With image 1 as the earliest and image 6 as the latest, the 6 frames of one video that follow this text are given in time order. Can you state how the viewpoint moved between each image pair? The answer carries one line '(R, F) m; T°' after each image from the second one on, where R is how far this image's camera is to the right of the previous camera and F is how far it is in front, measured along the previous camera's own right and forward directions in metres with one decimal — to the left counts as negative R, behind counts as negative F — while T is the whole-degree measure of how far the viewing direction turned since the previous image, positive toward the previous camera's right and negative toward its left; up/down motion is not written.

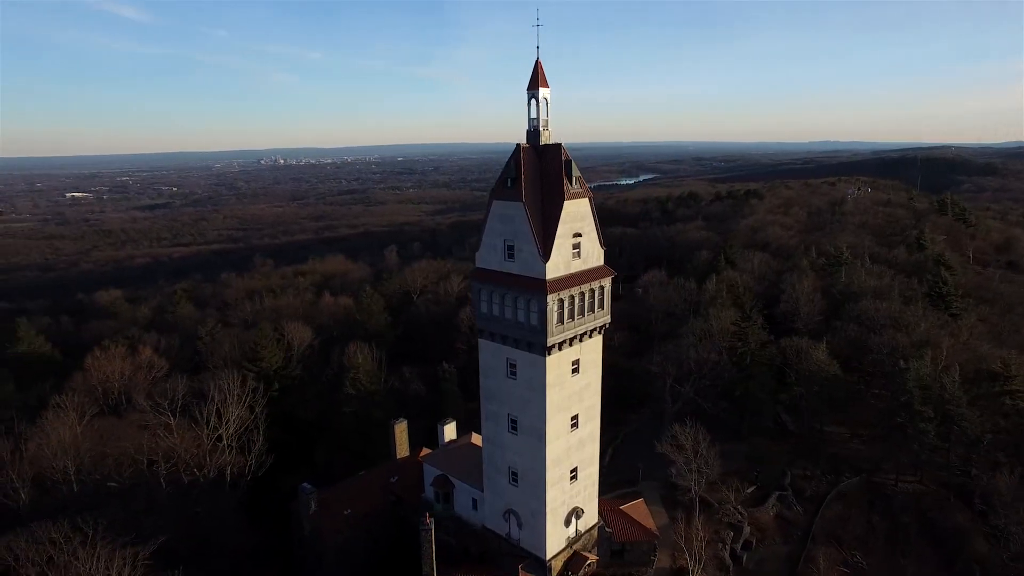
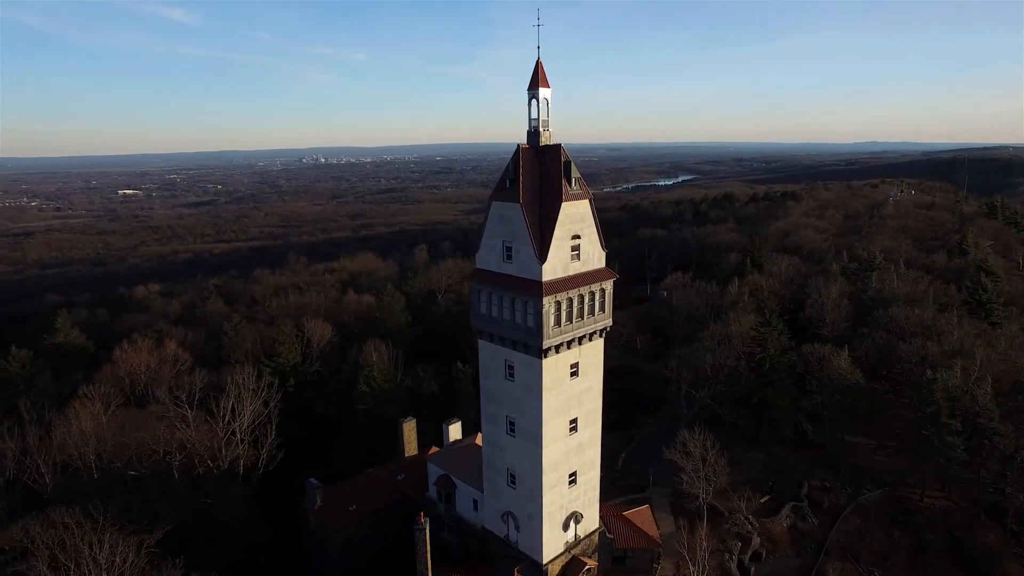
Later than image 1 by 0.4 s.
(+1.3, +0.1) m; -3°
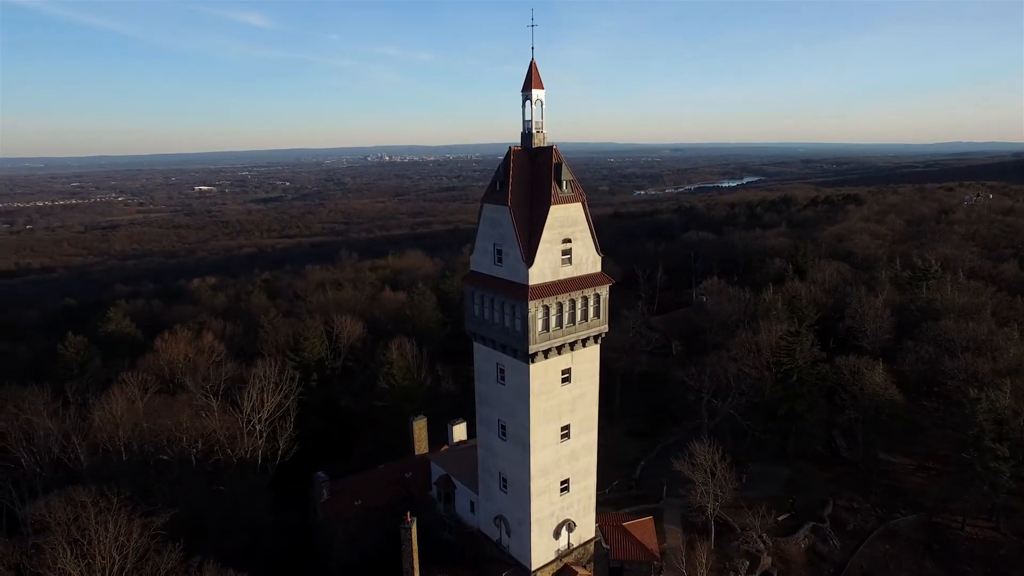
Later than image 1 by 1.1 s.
(+2.4, +0.3) m; -5°
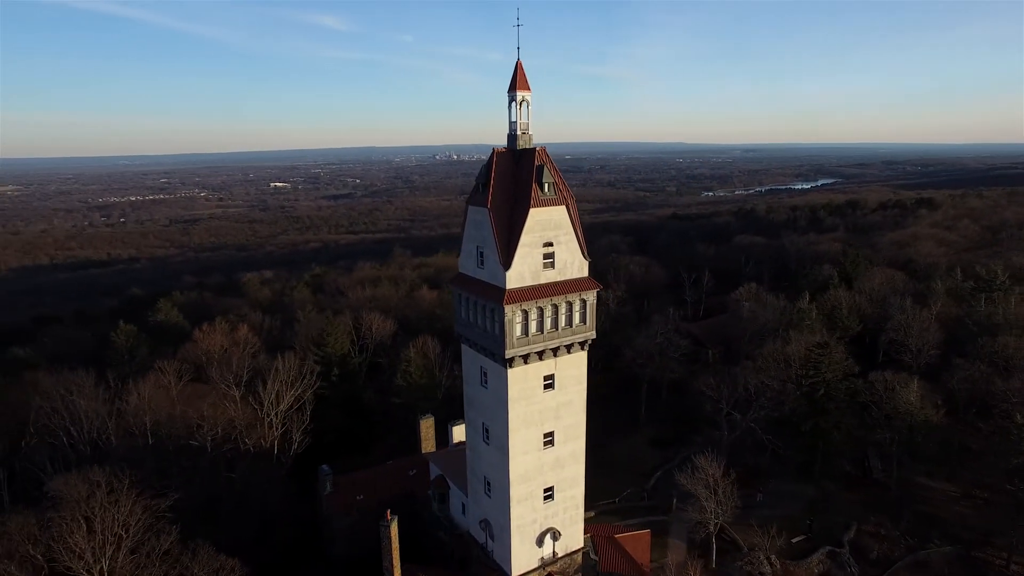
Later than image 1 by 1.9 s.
(+2.8, +0.4) m; -6°
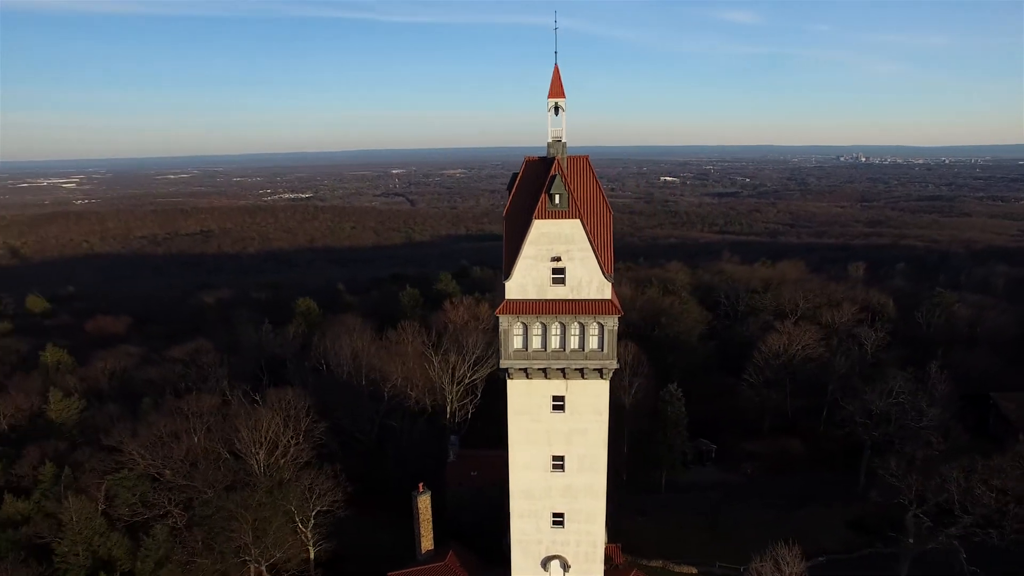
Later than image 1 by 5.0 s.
(+11.2, +3.7) m; -34°
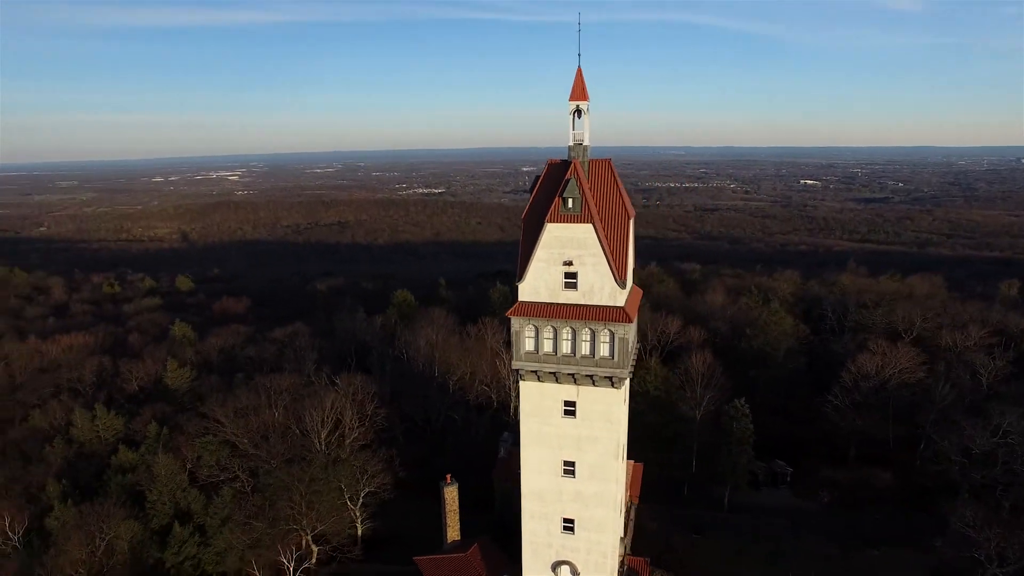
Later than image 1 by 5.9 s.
(+3.7, +0.3) m; -12°
